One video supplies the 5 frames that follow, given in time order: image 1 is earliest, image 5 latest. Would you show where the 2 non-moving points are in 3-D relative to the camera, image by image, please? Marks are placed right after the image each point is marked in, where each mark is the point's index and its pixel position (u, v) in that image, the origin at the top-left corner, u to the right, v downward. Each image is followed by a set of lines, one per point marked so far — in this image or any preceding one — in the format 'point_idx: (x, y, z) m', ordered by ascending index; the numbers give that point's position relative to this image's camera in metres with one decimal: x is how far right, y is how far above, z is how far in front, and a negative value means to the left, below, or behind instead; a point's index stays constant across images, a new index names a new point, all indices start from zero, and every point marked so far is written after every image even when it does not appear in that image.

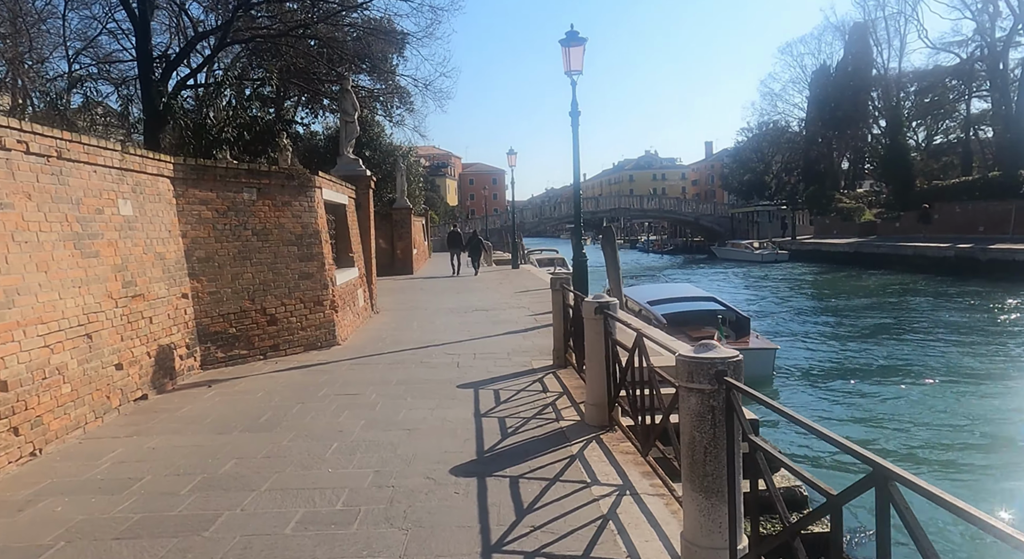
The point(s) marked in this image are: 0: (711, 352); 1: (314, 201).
0: (+0.9, -0.3, +2.9) m
1: (-2.8, +1.1, +9.3) m
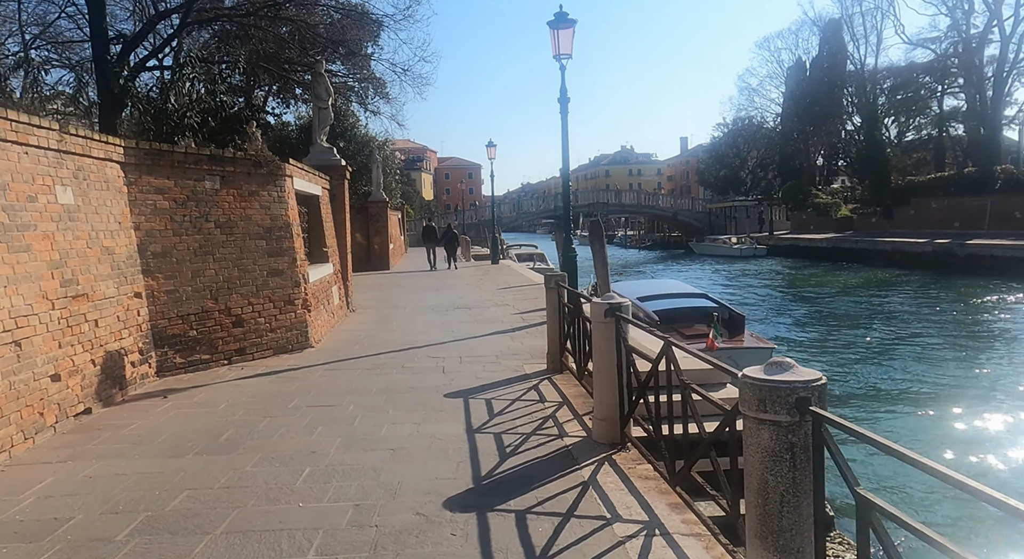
0: (+1.0, -0.3, +2.3) m
1: (-3.0, +1.2, +8.5) m
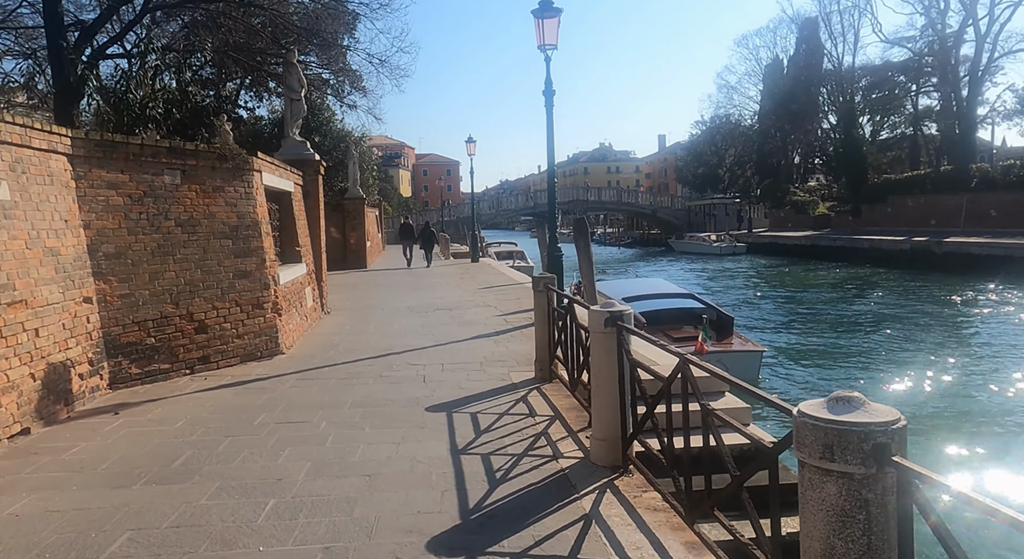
0: (+1.0, -0.4, +1.8) m
1: (-3.1, +1.1, +7.9) m
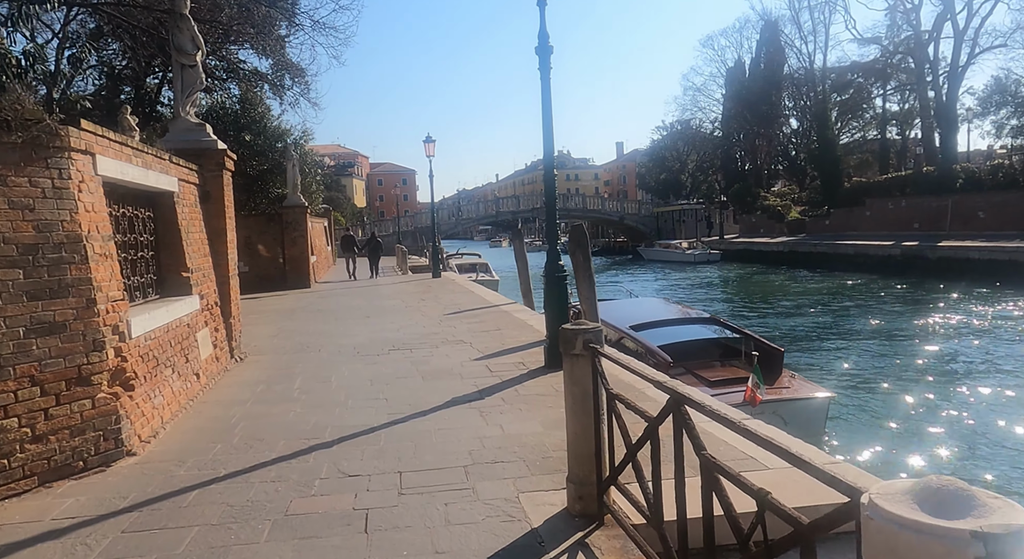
0: (+1.4, -0.6, -1.2) m
1: (-3.2, +0.7, +4.7) m
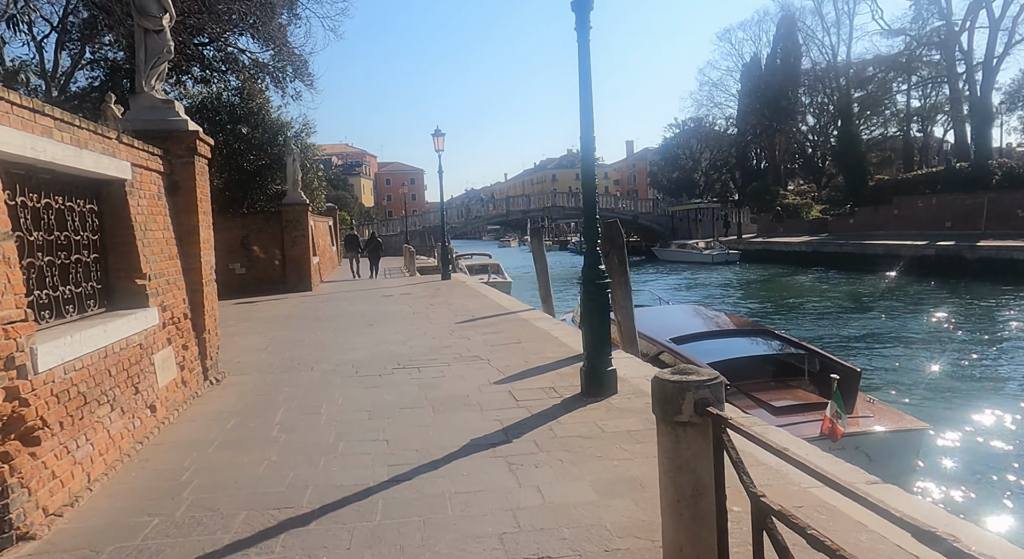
0: (+1.5, -0.7, -2.6) m
1: (-2.9, +0.7, +3.3) m
